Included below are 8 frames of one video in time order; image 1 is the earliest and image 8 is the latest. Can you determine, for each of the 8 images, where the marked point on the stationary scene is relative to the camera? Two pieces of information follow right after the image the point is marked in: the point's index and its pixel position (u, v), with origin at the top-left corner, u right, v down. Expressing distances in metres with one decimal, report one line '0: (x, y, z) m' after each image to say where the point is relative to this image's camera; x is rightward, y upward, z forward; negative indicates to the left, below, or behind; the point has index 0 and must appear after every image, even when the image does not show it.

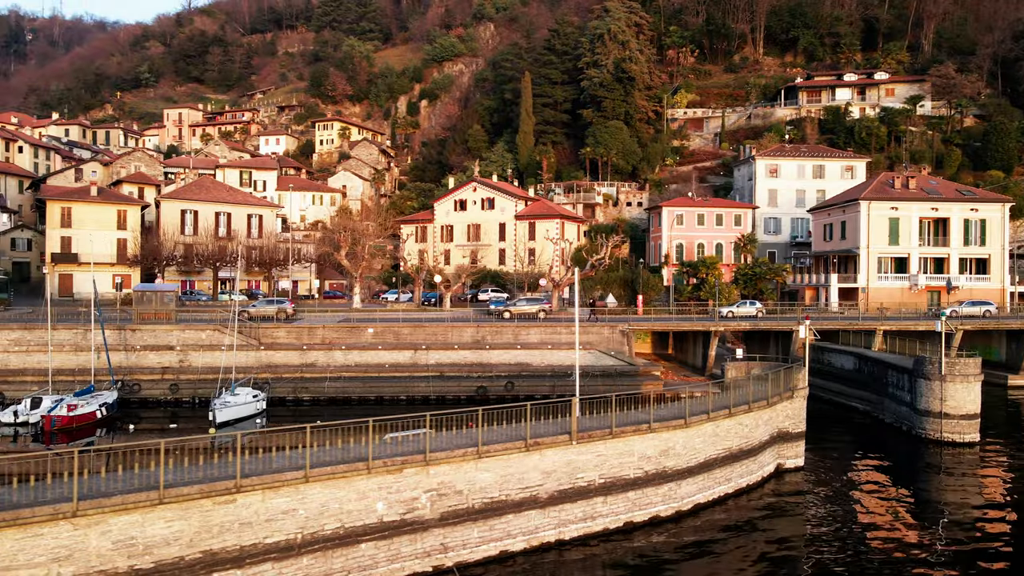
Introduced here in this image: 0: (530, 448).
0: (+0.3, -3.5, +15.9) m
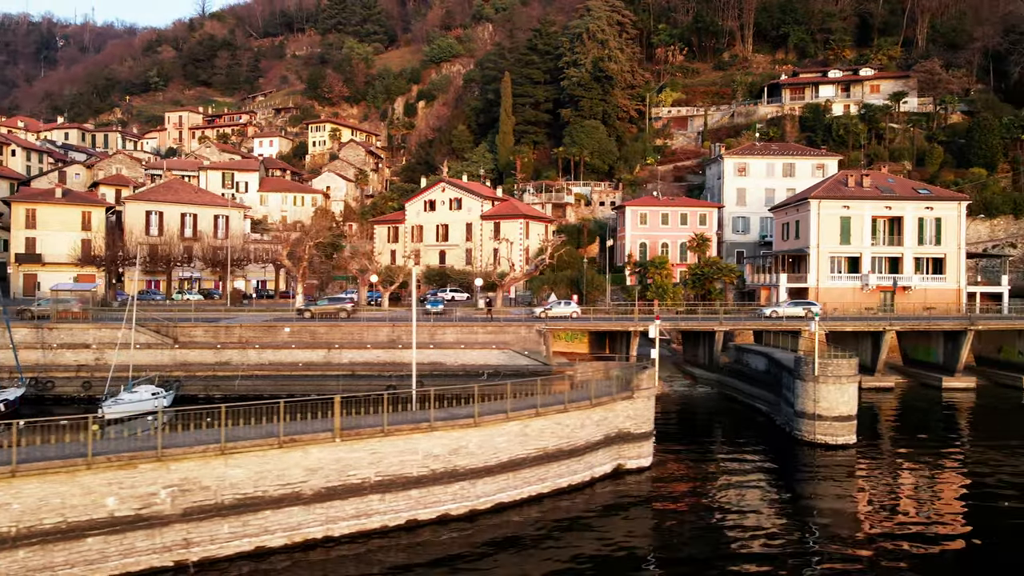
0: (-4.9, -3.4, +16.0) m
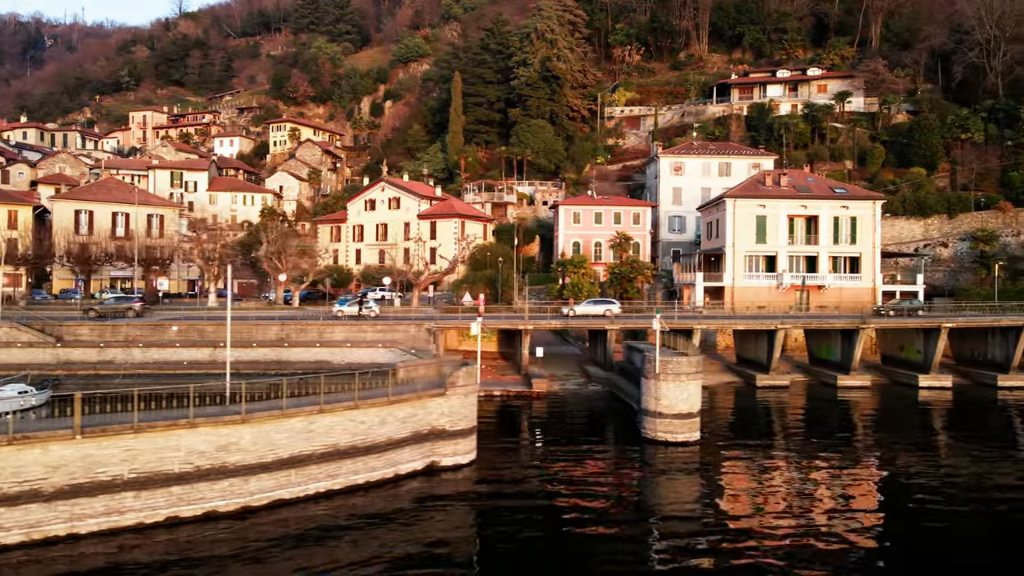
0: (-10.7, -3.4, +15.9) m
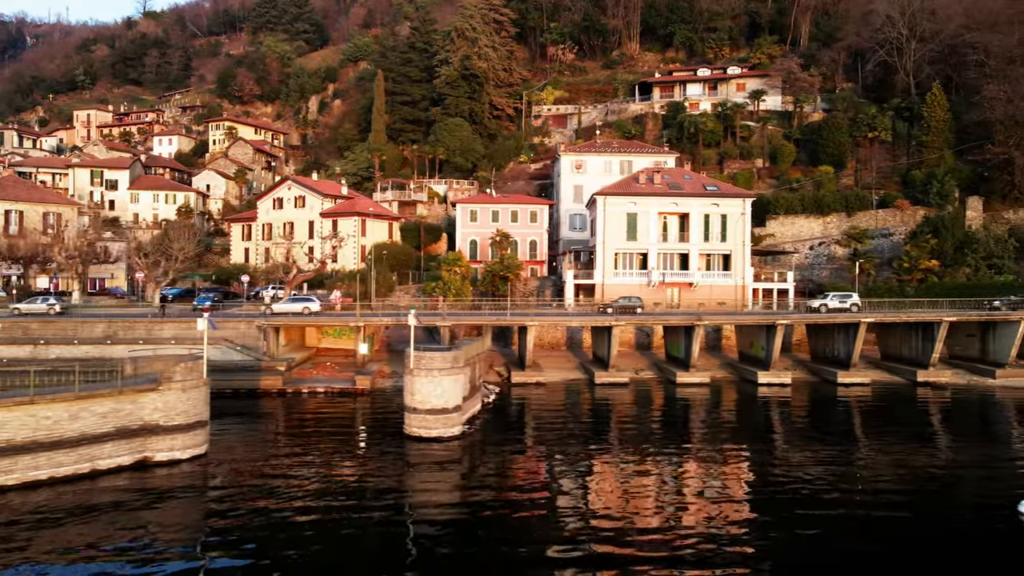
0: (-19.6, -3.2, +15.7) m
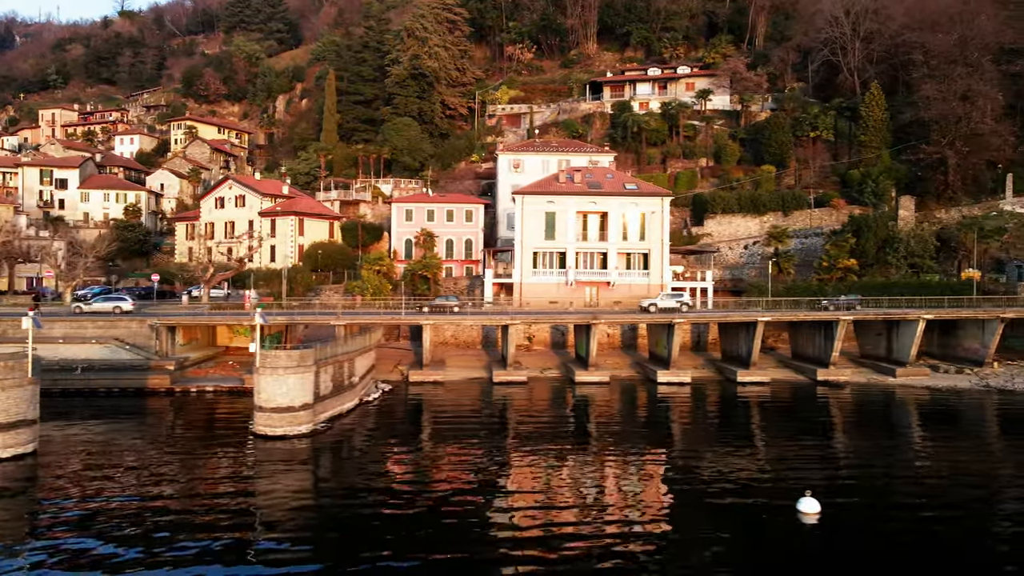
0: (-25.2, -3.1, +15.6) m
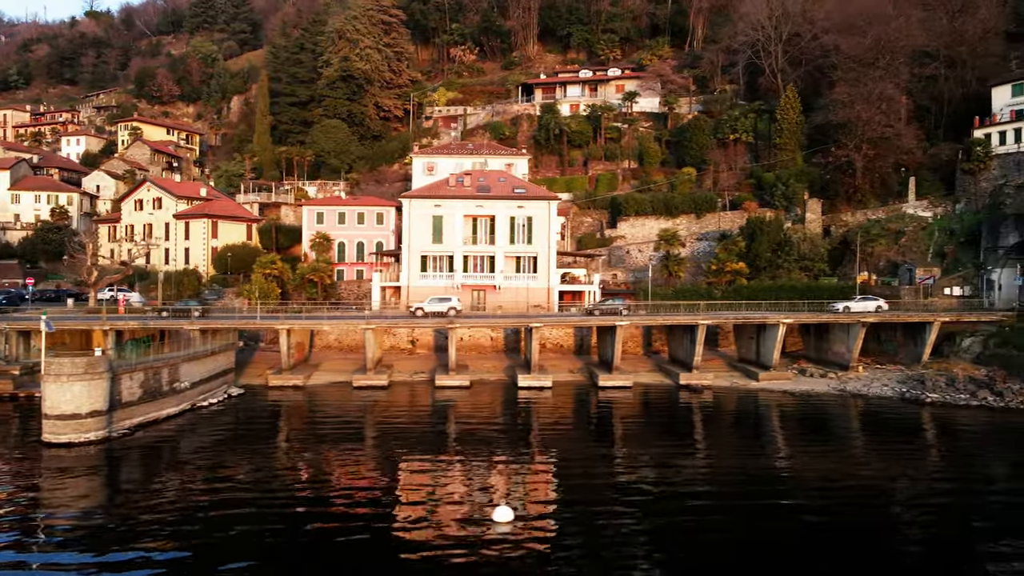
0: (-33.0, -3.4, +15.4) m
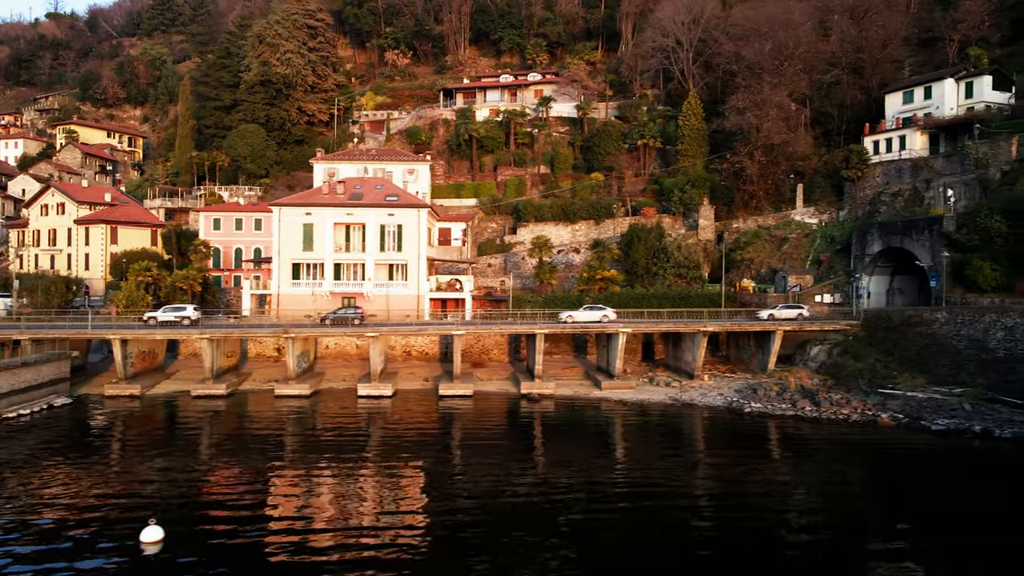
0: (-41.9, -3.9, +15.2) m
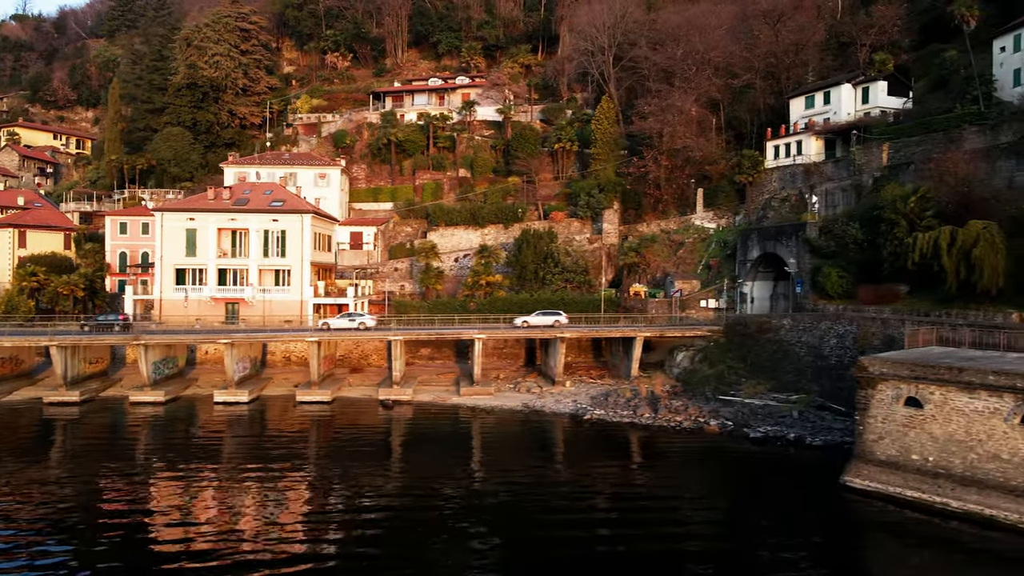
0: (-49.9, -4.2, +14.9) m
